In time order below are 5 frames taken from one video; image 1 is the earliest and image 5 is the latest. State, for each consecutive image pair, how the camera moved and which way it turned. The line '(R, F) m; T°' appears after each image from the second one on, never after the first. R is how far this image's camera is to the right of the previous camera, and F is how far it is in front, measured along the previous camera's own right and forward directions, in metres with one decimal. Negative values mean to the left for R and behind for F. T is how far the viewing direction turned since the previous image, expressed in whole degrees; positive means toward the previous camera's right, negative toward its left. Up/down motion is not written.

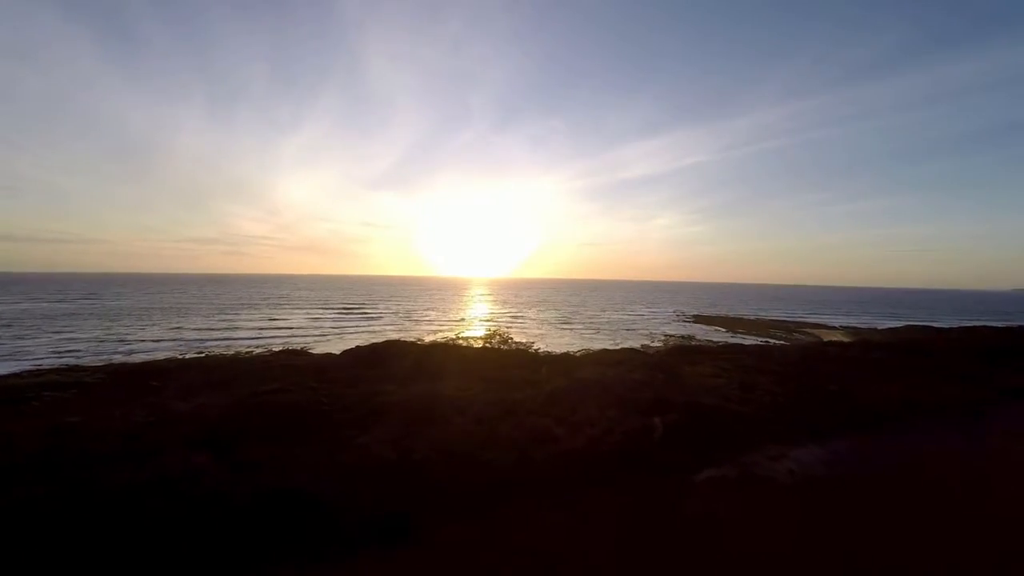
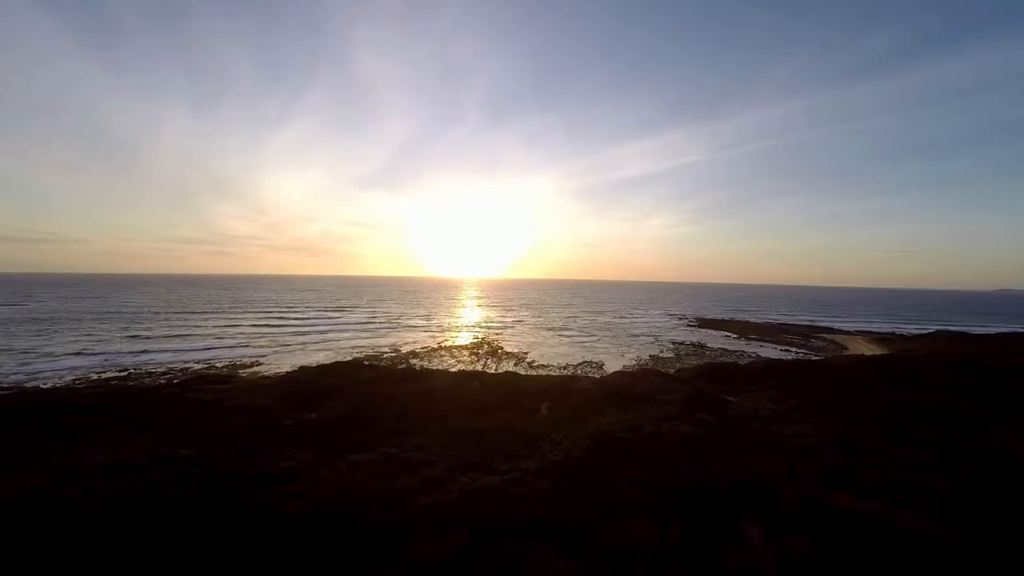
(+0.2, +6.6) m; +1°
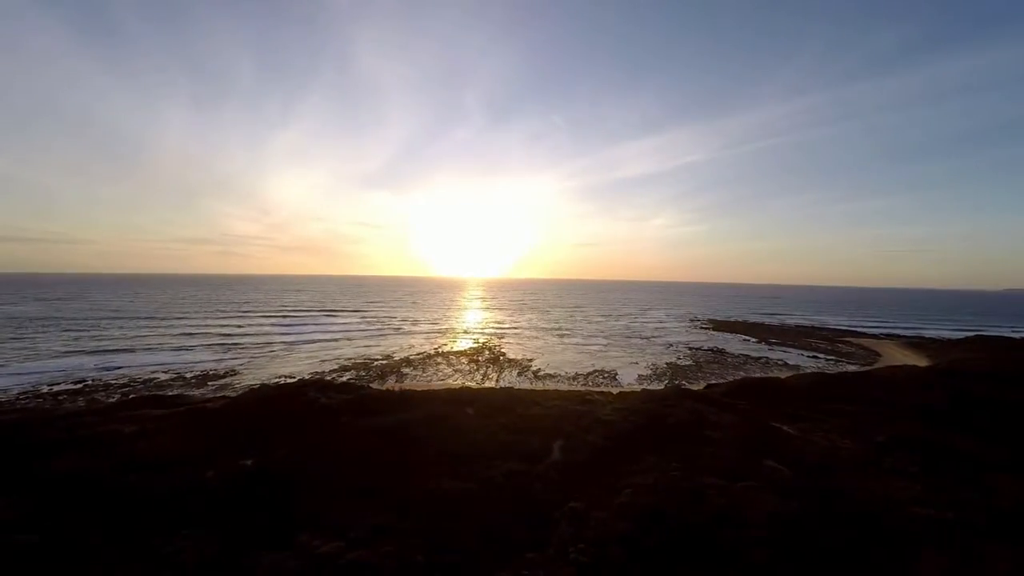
(0.0, +4.2) m; 0°
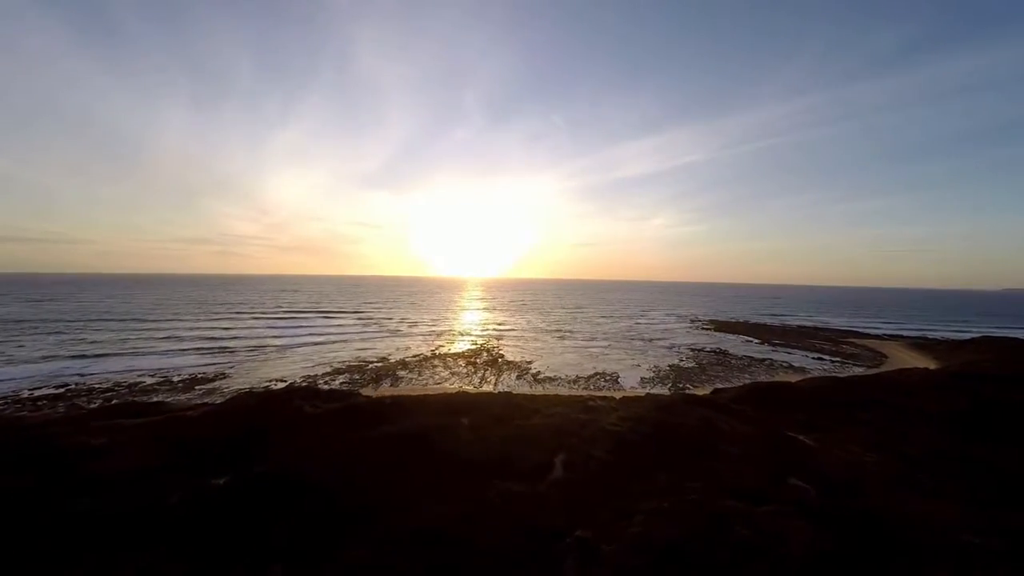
(0.0, +1.1) m; 0°
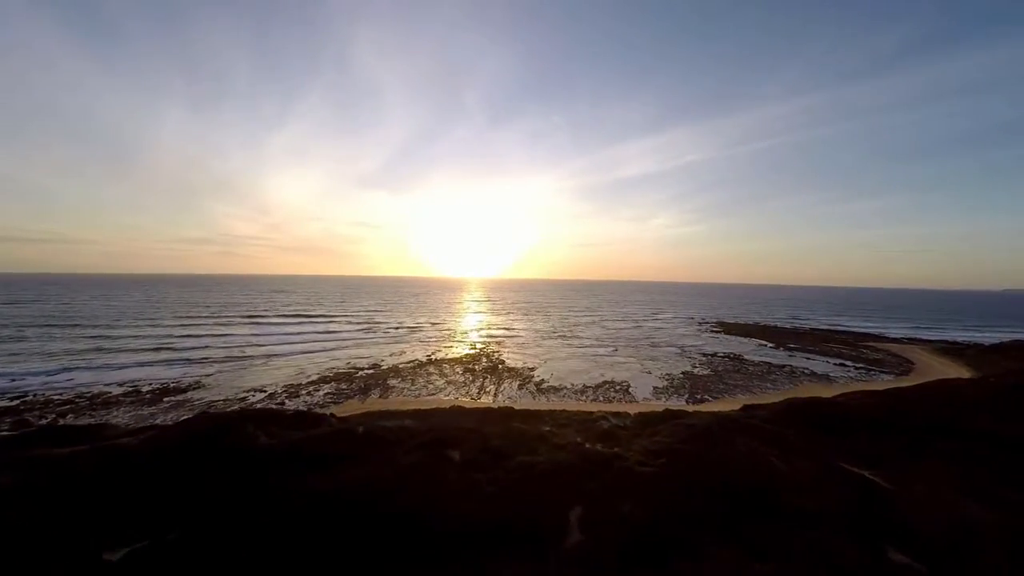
(-0.1, +3.0) m; 0°
